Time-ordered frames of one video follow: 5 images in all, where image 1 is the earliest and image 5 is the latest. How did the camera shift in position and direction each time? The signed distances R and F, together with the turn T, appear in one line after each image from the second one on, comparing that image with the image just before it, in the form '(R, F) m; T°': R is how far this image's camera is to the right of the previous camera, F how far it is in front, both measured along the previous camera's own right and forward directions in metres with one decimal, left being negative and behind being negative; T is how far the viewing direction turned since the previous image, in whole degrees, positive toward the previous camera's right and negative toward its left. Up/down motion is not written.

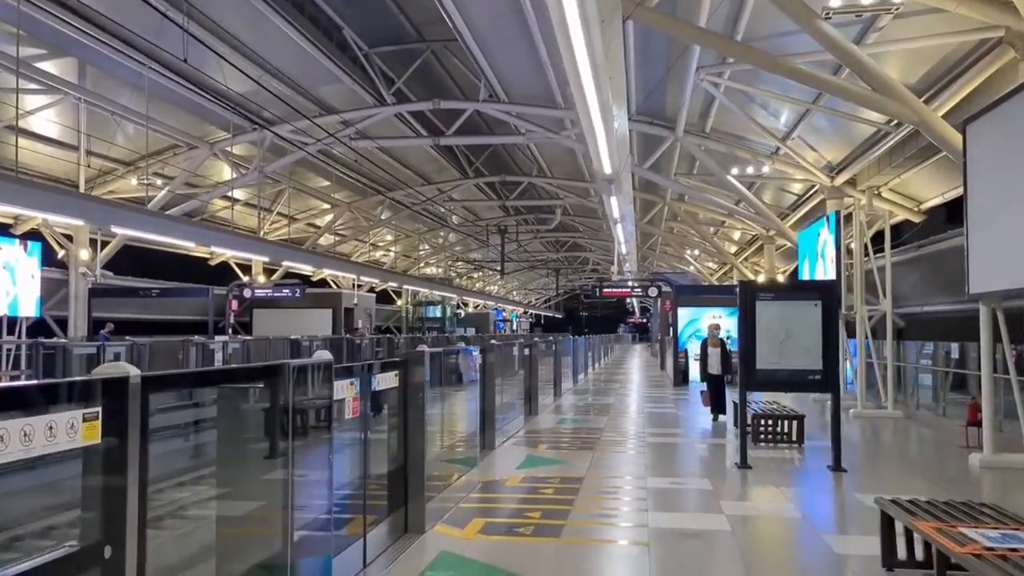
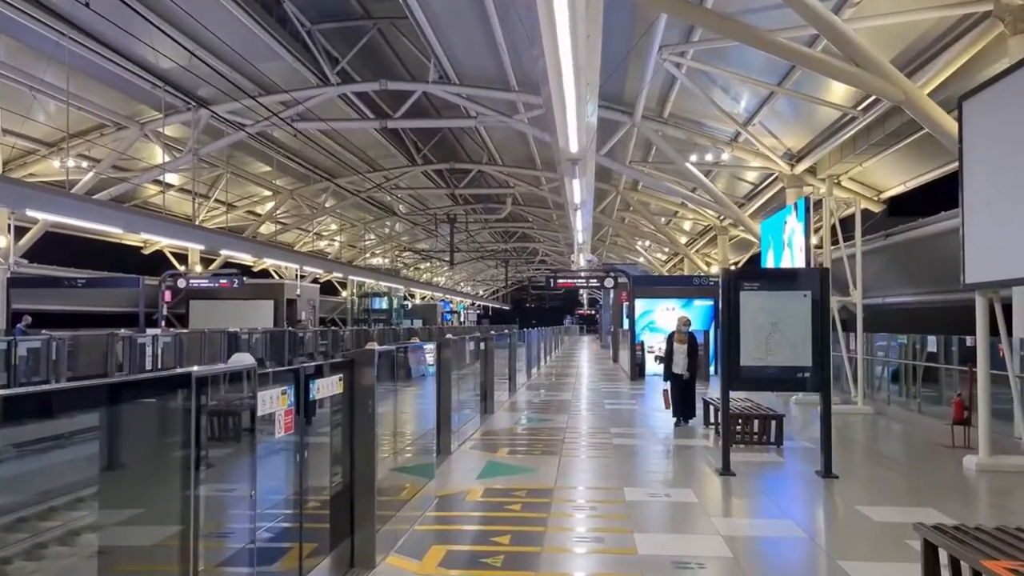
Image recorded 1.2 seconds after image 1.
(-0.1, +0.8) m; +4°
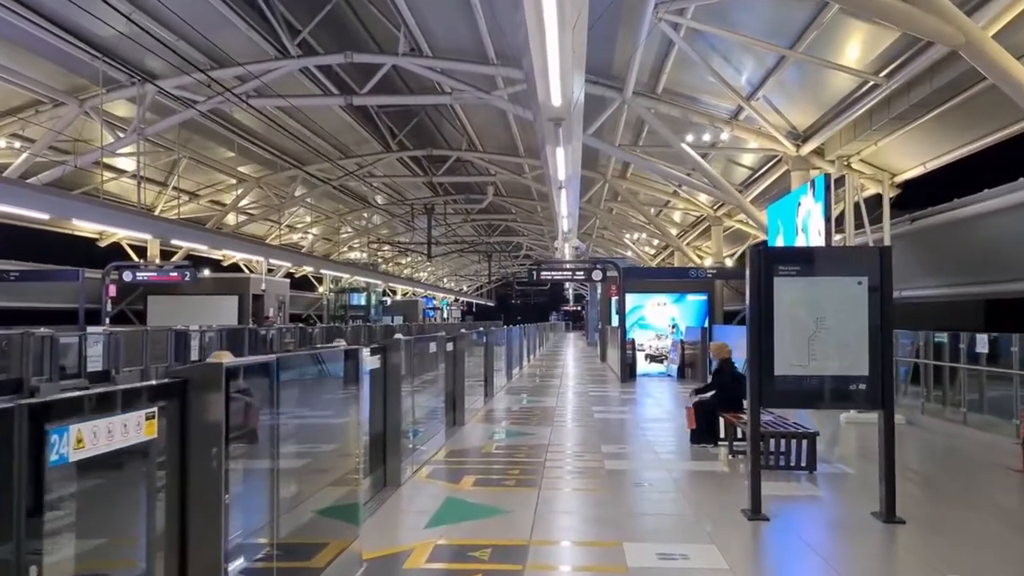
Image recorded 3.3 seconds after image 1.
(+0.2, +1.6) m; +1°
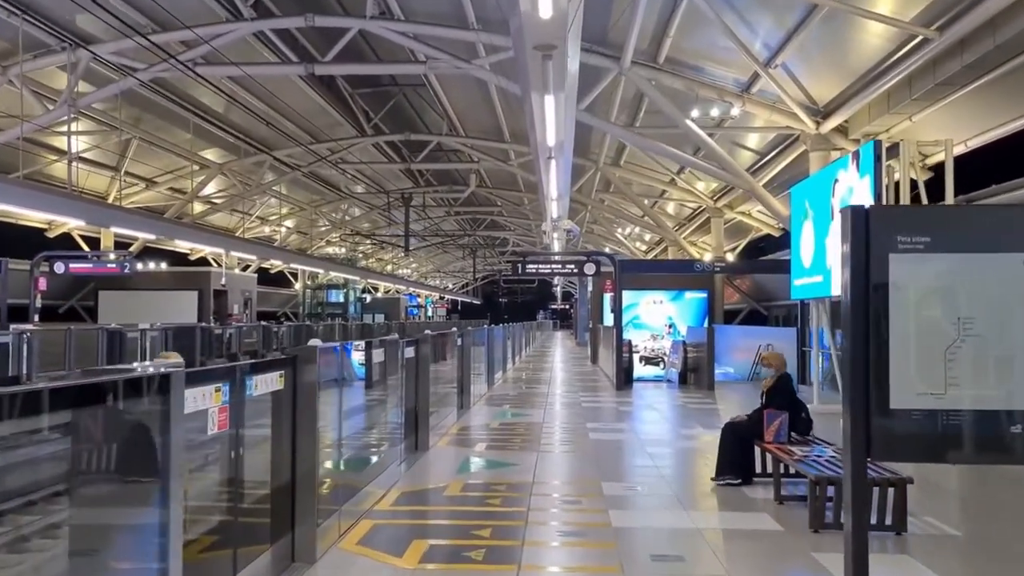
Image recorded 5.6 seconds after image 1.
(+0.1, +1.9) m; +1°
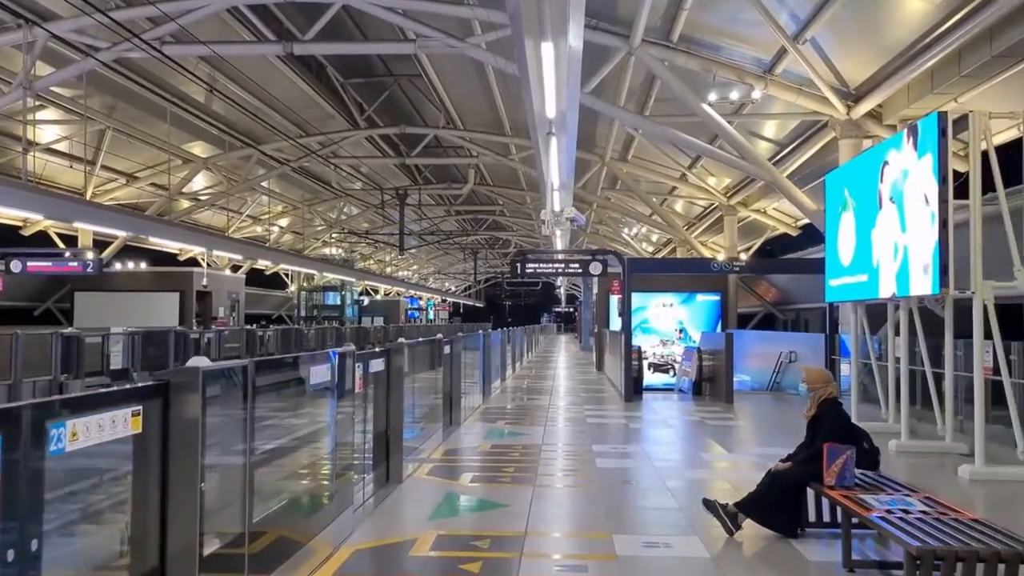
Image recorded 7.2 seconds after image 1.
(+0.1, +1.4) m; 0°
